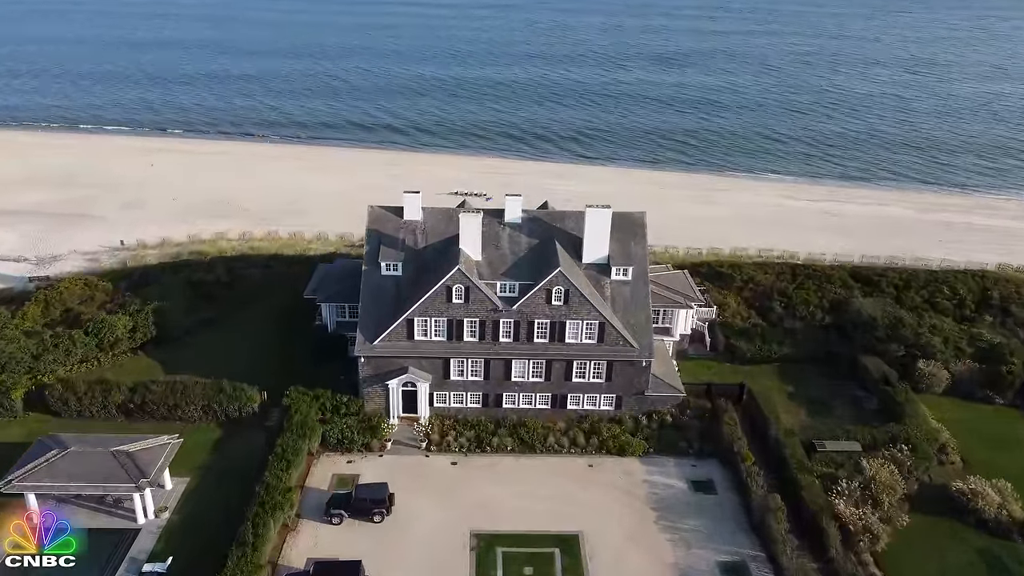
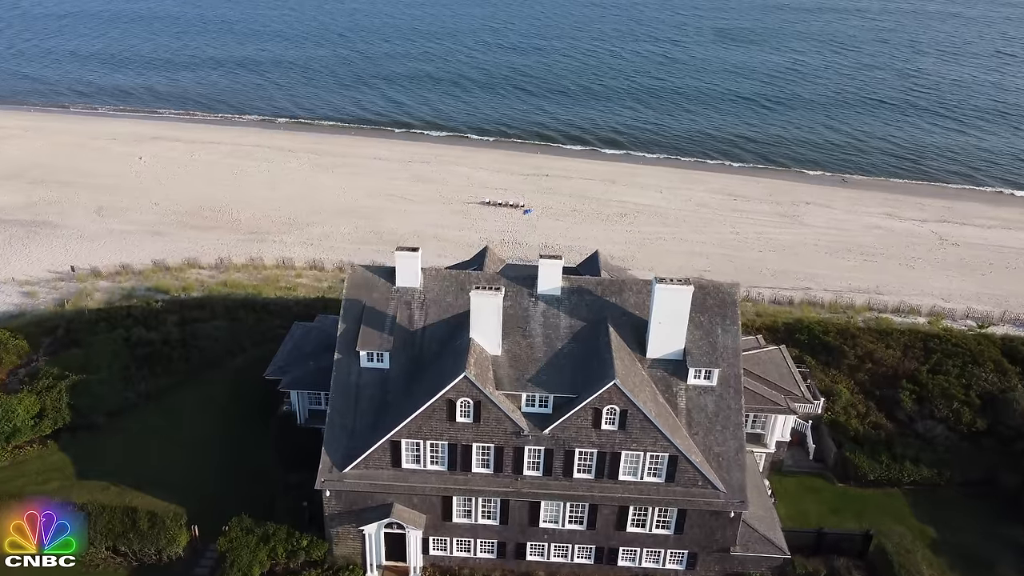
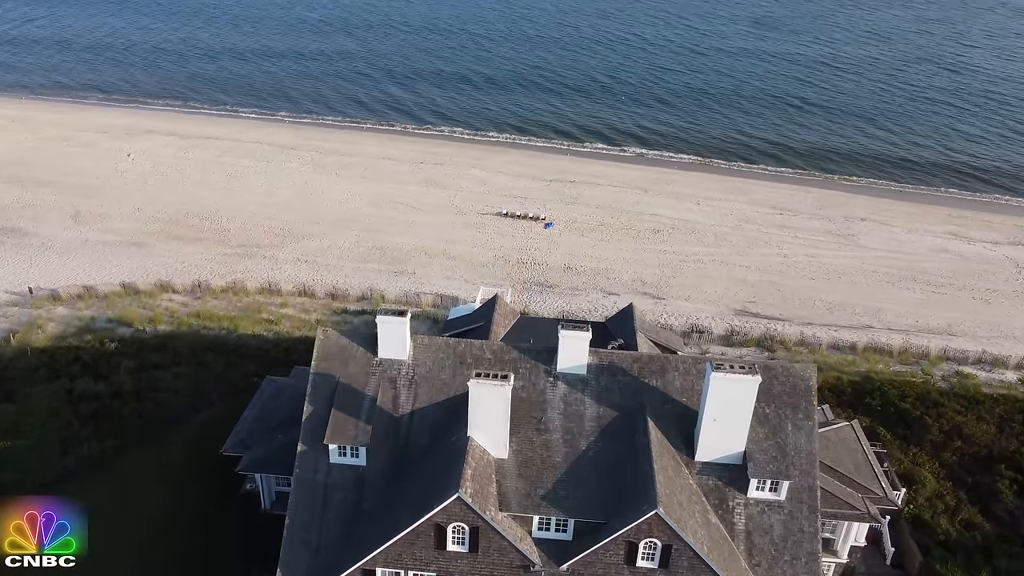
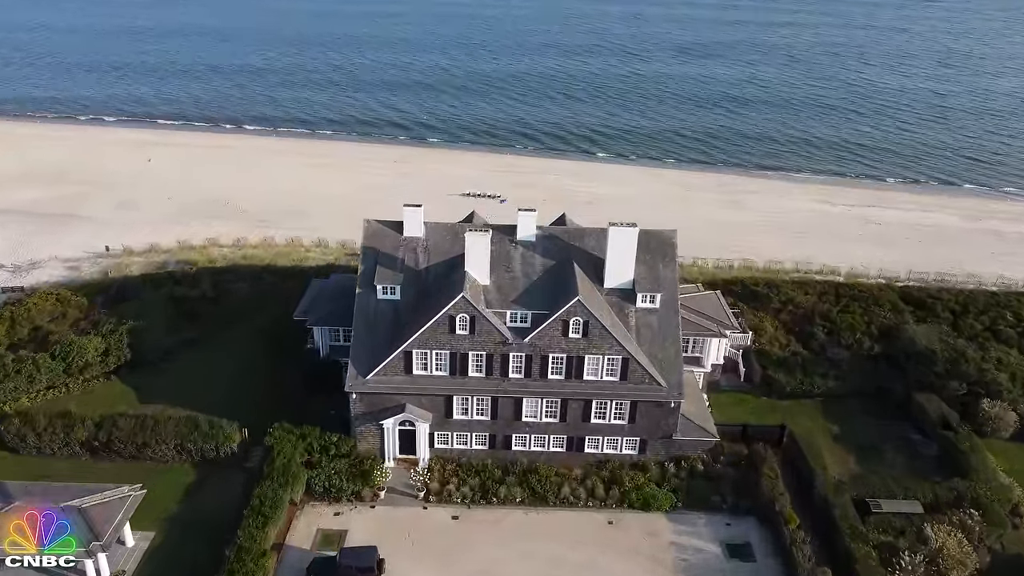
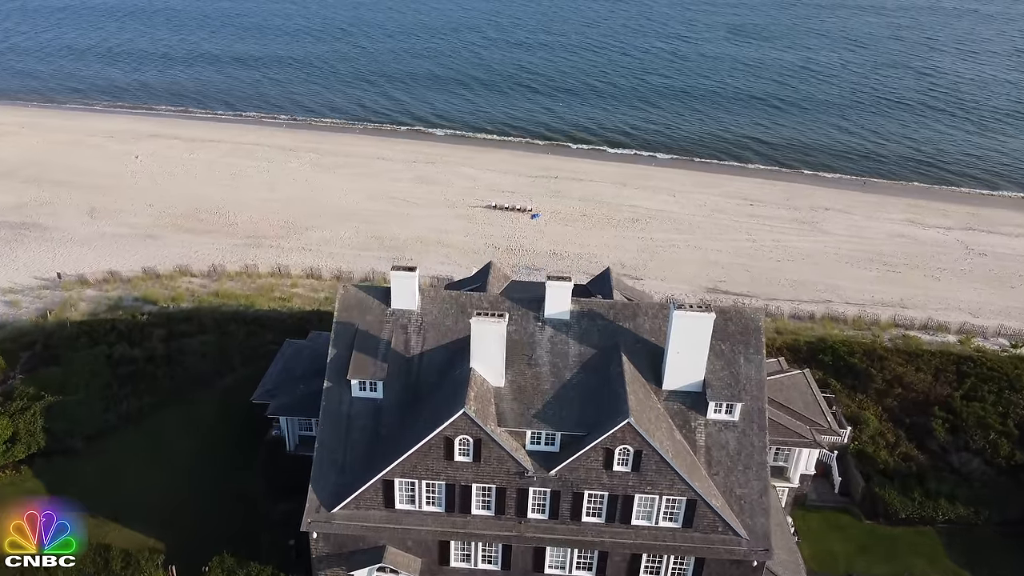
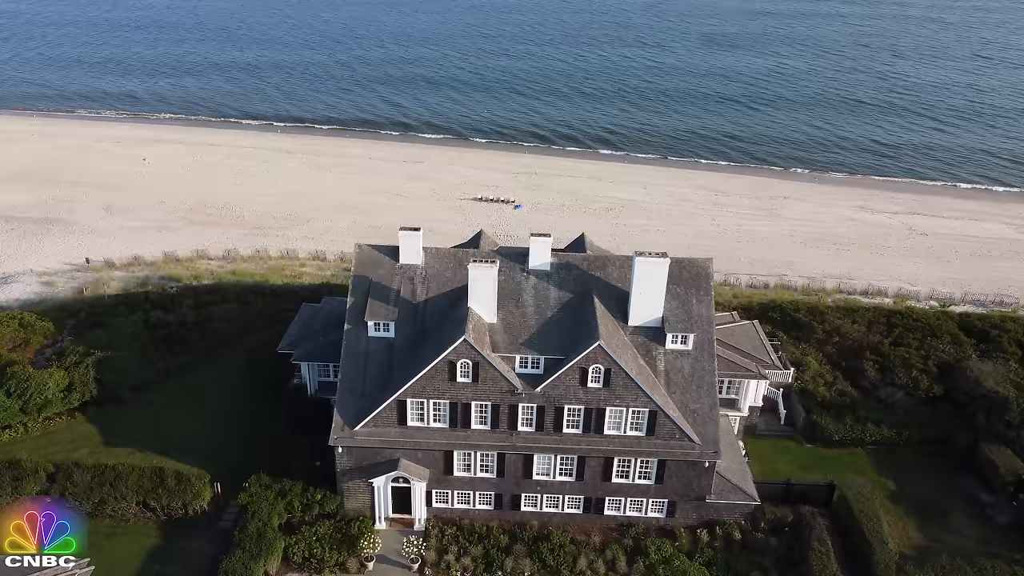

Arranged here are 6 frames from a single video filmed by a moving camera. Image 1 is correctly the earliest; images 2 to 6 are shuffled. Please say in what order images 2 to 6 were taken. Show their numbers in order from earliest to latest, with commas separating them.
4, 6, 2, 5, 3
